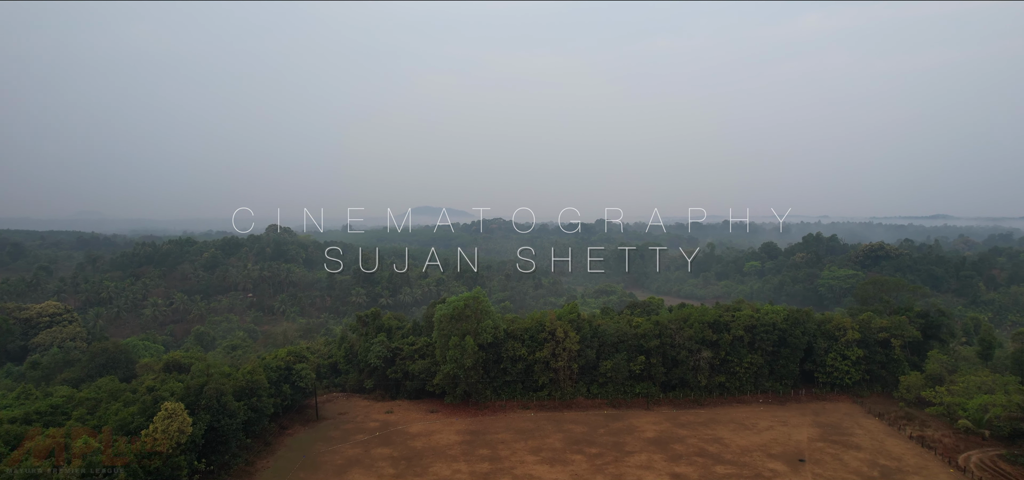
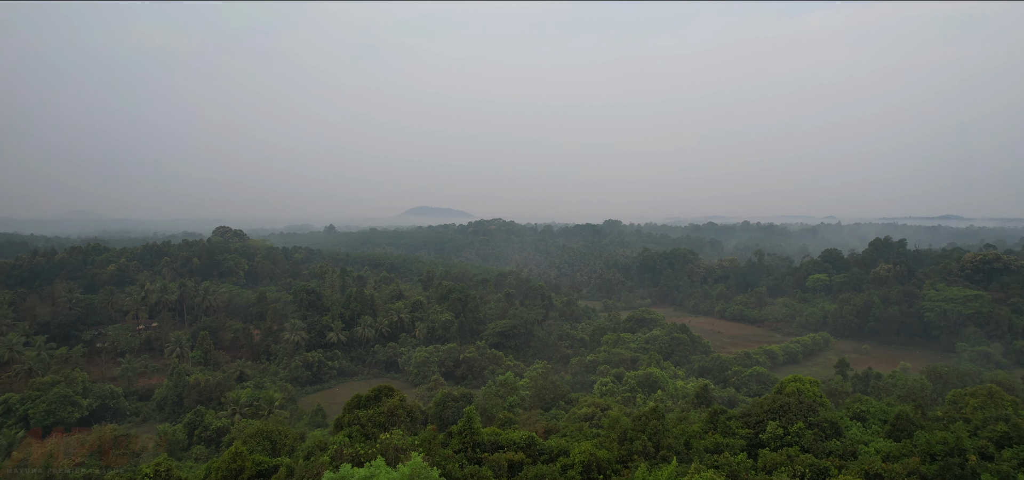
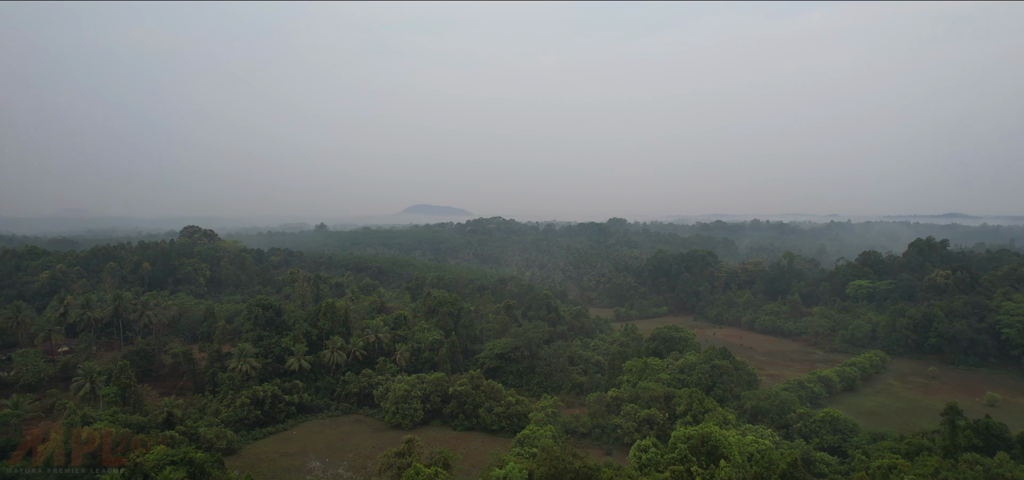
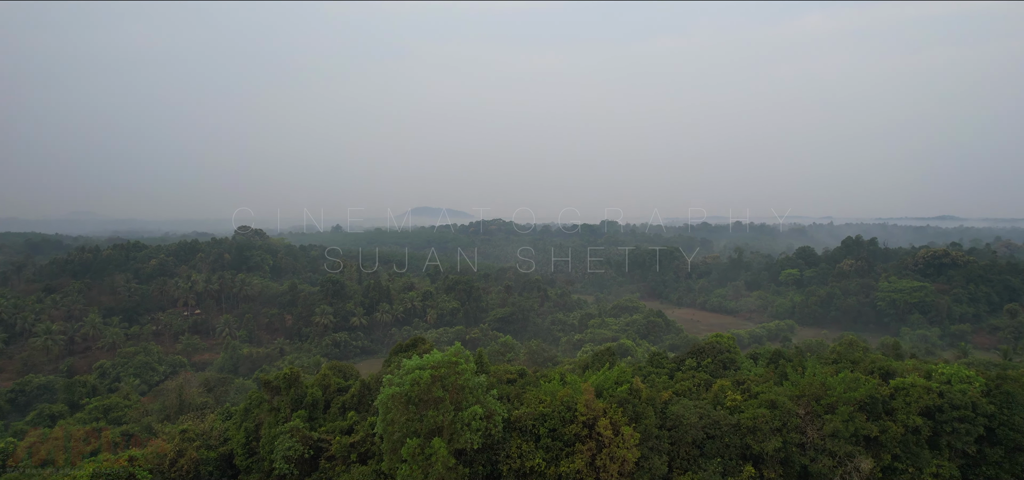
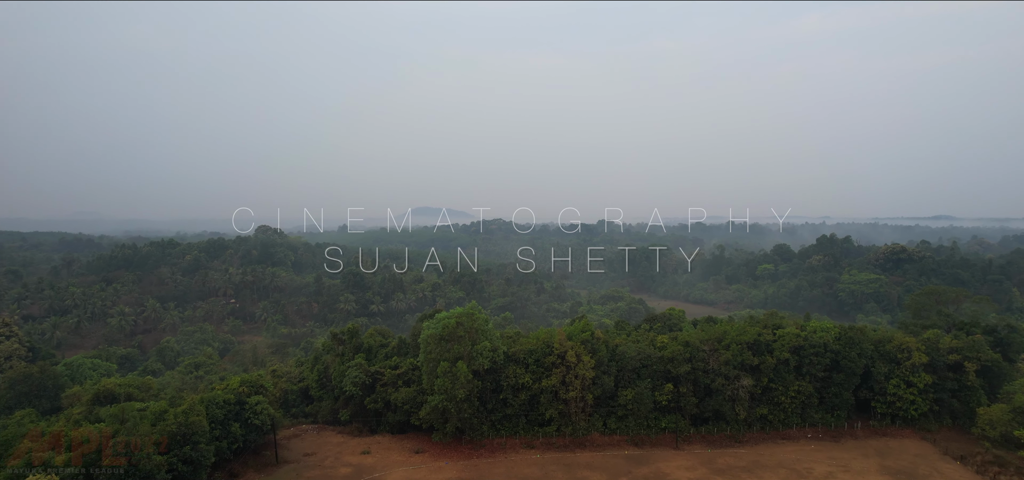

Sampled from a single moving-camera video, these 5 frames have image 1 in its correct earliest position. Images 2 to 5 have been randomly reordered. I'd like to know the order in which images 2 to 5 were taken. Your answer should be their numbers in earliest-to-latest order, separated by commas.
5, 4, 2, 3
